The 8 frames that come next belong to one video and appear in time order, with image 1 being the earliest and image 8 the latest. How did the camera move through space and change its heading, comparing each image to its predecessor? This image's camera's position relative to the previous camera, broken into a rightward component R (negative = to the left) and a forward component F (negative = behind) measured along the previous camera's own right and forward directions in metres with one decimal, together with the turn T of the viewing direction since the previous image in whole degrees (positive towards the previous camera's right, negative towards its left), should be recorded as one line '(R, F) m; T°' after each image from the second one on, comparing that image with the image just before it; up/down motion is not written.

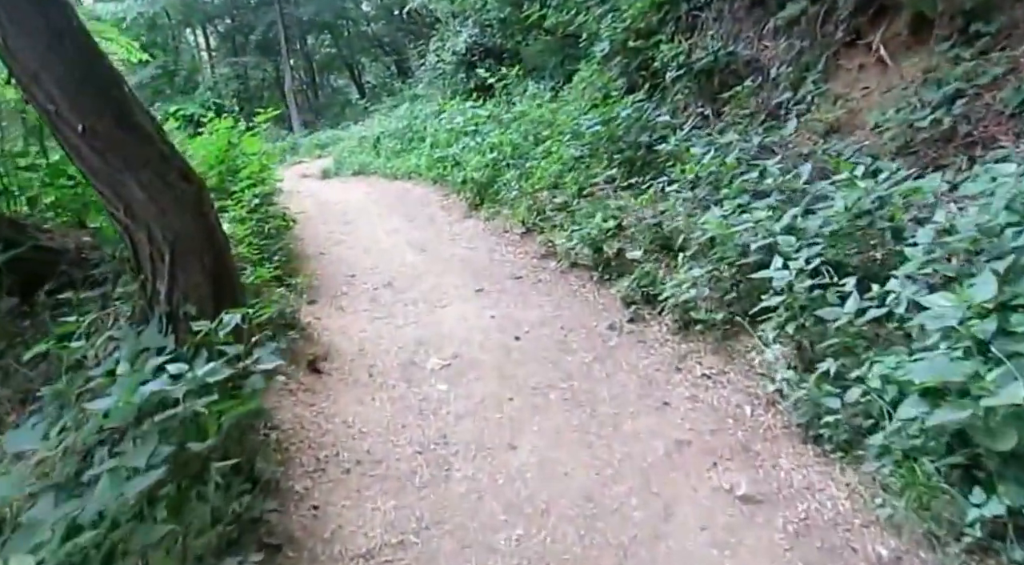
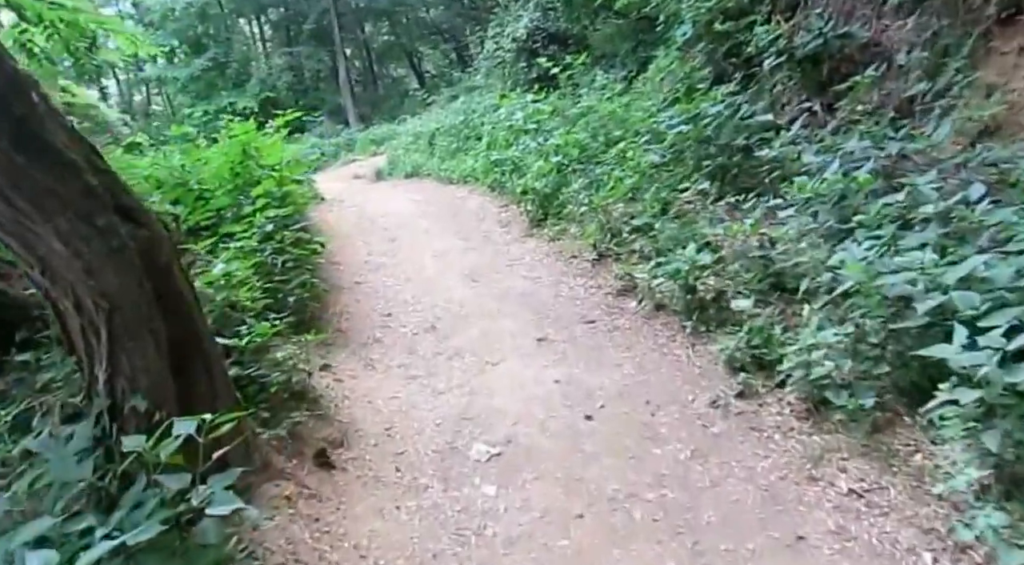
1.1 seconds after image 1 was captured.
(-0.1, +0.9) m; -5°
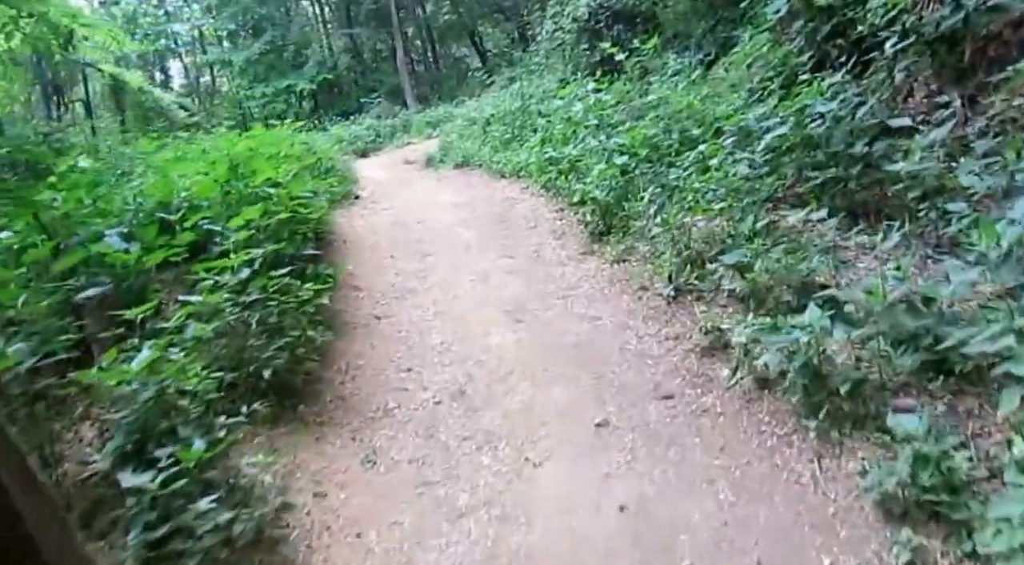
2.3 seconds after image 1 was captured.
(0.0, +1.0) m; -5°
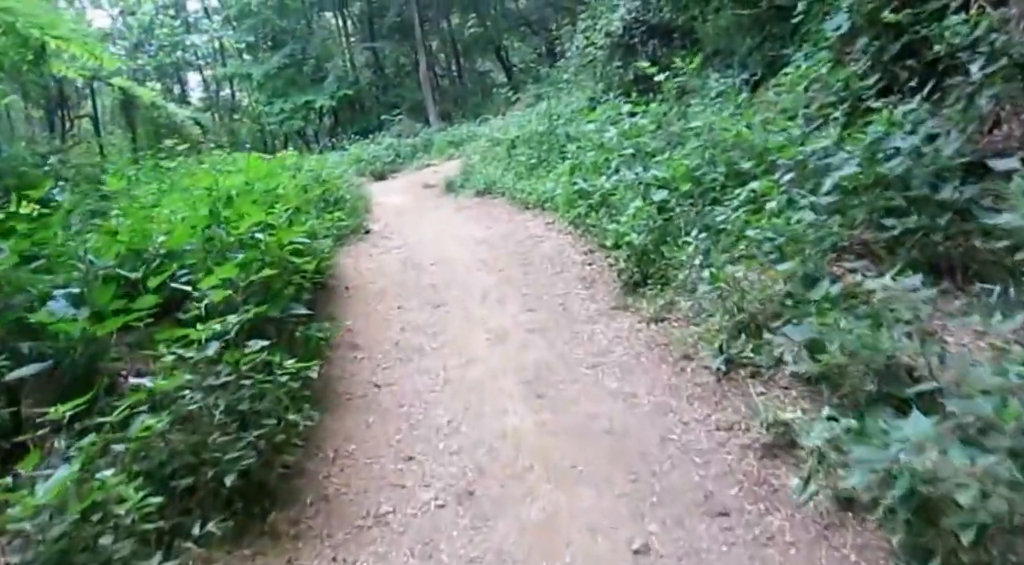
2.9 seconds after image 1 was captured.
(0.0, +0.6) m; -2°
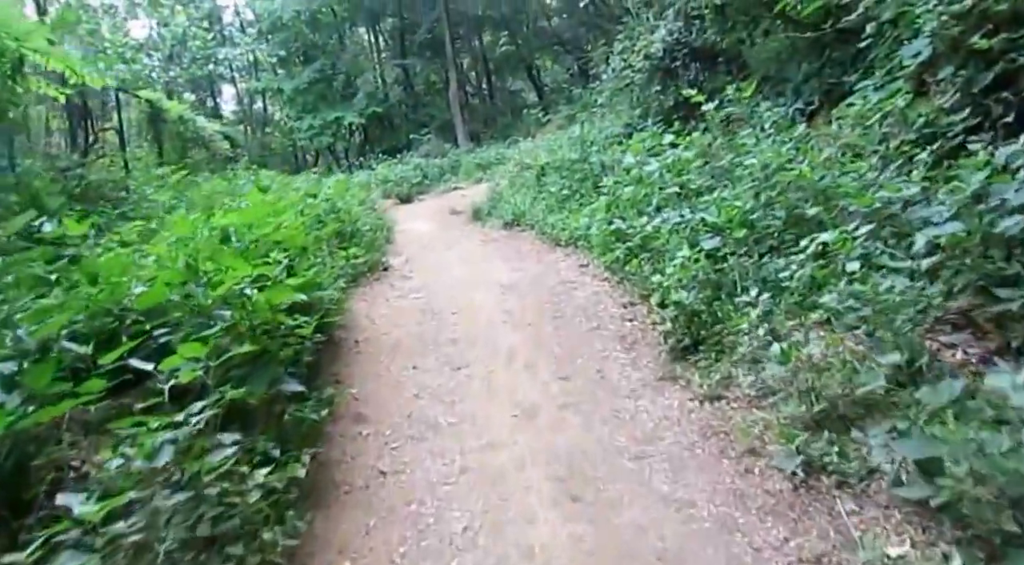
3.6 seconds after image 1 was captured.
(0.0, +0.6) m; -2°
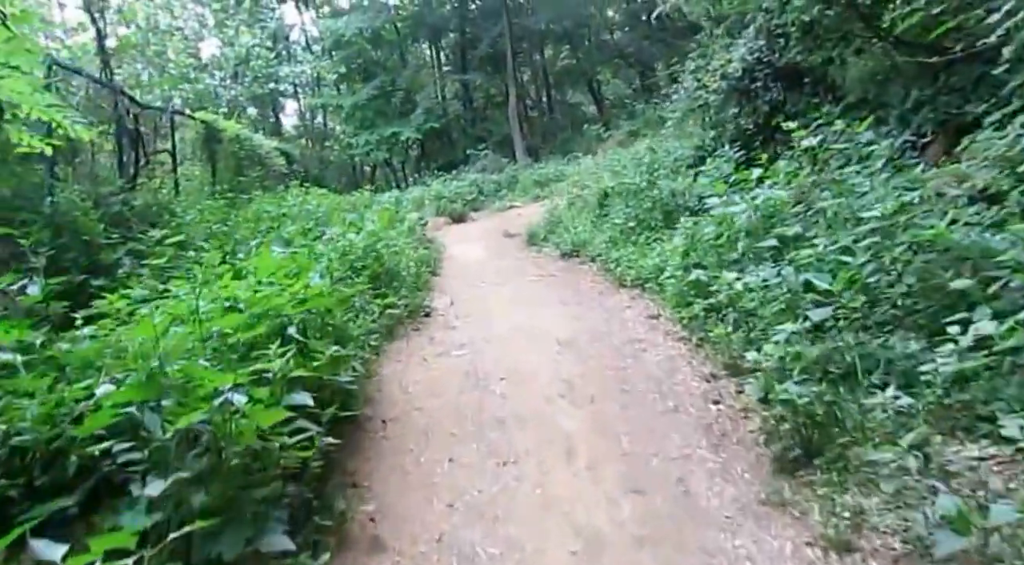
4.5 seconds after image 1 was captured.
(-0.1, +0.8) m; -5°
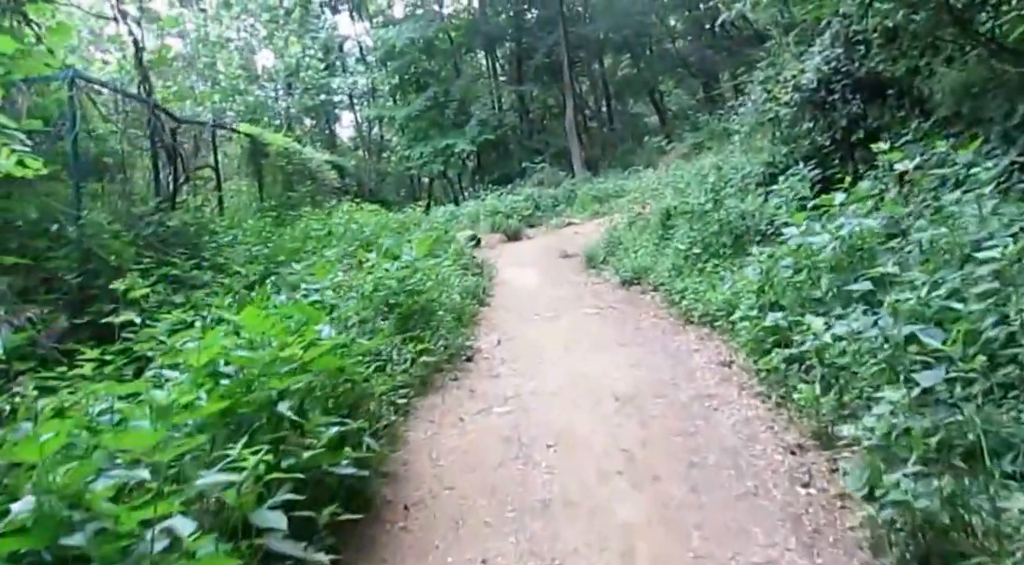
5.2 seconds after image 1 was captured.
(0.0, +0.6) m; -5°
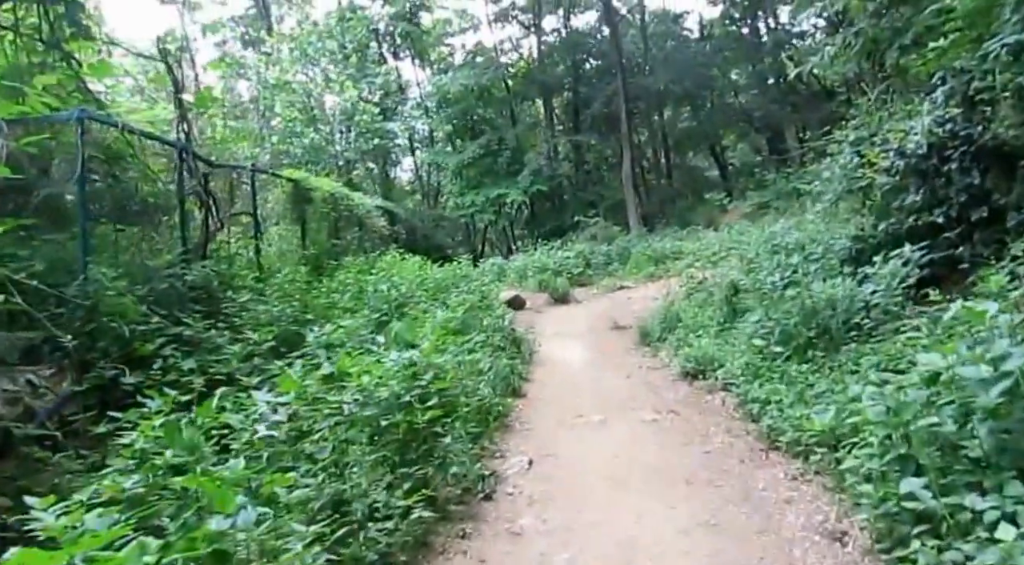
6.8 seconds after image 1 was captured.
(0.0, +1.3) m; -4°
